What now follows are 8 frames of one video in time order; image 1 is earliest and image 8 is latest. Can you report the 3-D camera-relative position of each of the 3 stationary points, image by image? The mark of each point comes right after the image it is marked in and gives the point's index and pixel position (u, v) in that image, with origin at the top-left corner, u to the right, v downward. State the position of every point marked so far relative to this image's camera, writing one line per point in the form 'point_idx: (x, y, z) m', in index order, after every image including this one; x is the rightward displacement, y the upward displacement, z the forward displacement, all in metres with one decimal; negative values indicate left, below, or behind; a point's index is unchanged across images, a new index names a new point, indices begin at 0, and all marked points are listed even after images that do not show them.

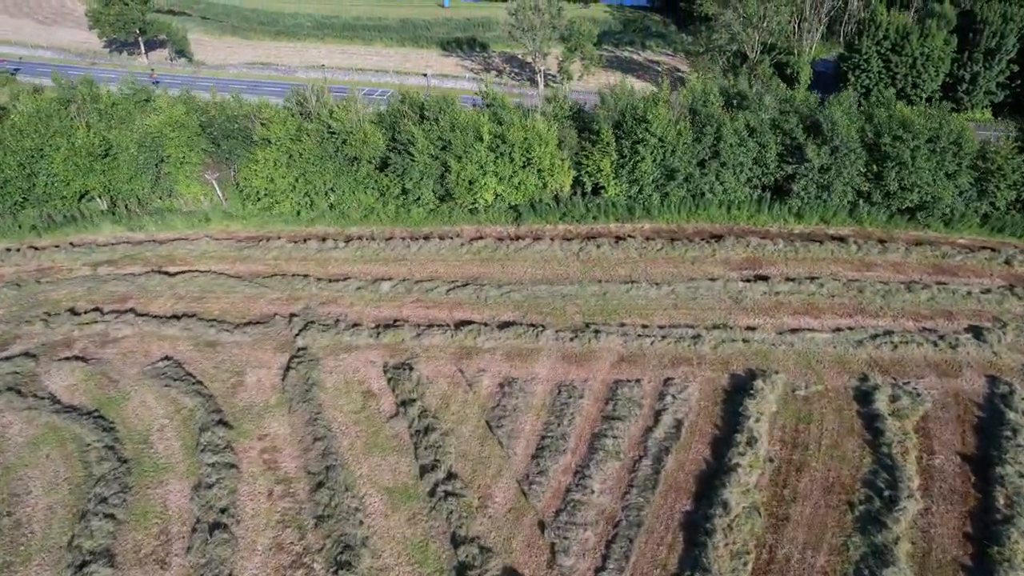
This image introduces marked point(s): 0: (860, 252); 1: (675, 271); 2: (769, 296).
0: (+9.9, +1.0, +19.7) m
1: (+4.4, +0.4, +18.9) m
2: (+6.6, -0.2, +17.9) m
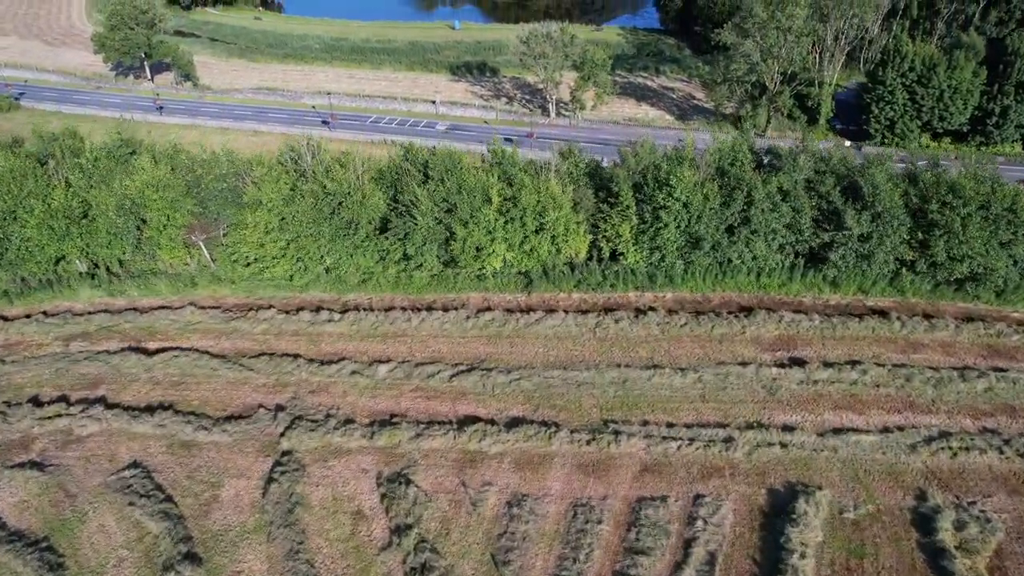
0: (+10.1, -1.1, +17.9) m
1: (+4.7, -1.6, +17.2) m
2: (+6.8, -2.3, +16.1) m
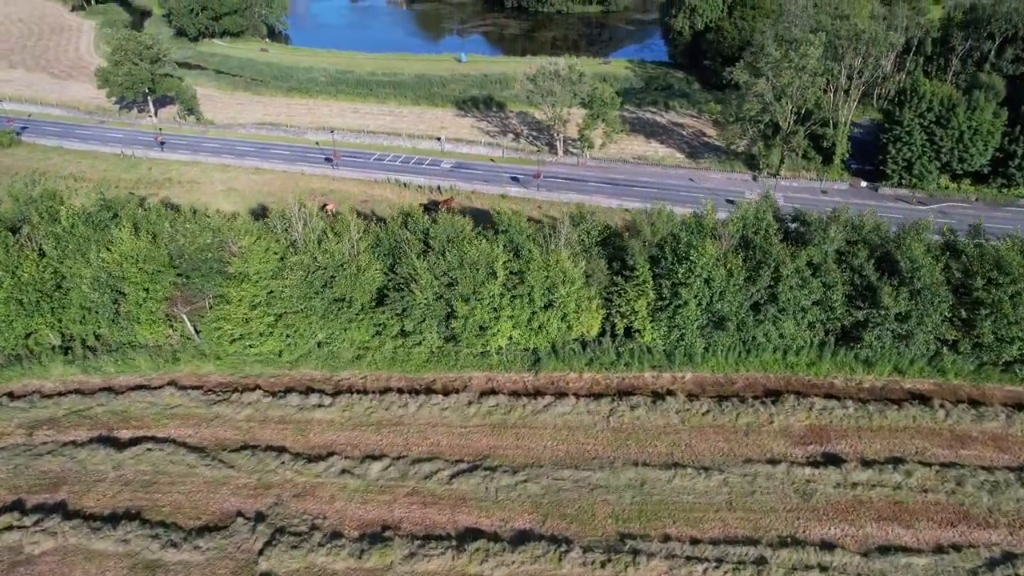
0: (+10.3, -3.1, +16.3) m
1: (+4.8, -3.6, +15.6) m
2: (+6.9, -4.2, +14.5) m
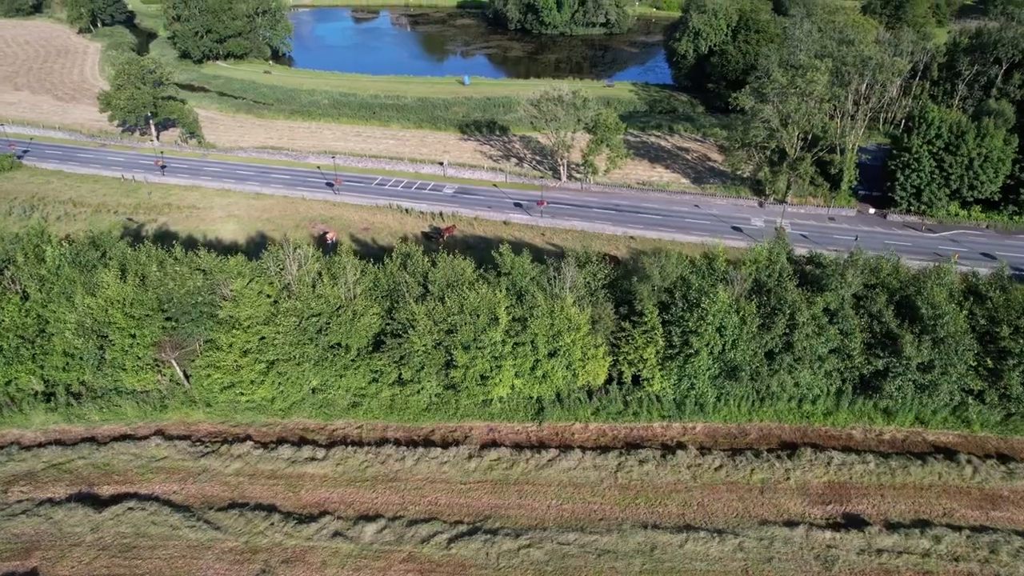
0: (+10.3, -4.2, +15.4) m
1: (+4.9, -4.7, +14.8) m
2: (+7.0, -5.3, +13.6) m
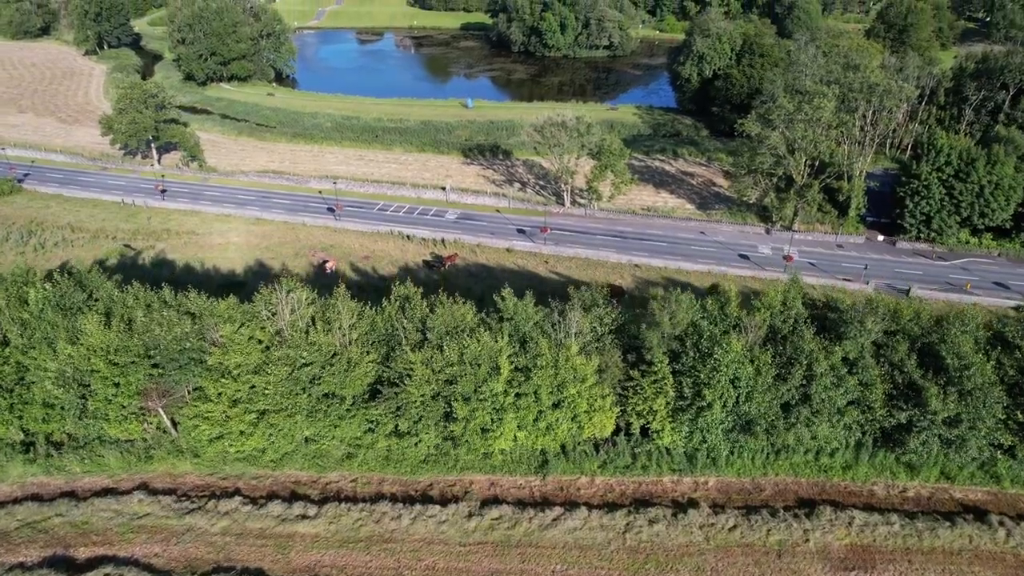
0: (+10.3, -5.3, +14.5) m
1: (+4.9, -5.7, +13.8) m
2: (+7.0, -6.3, +12.6) m
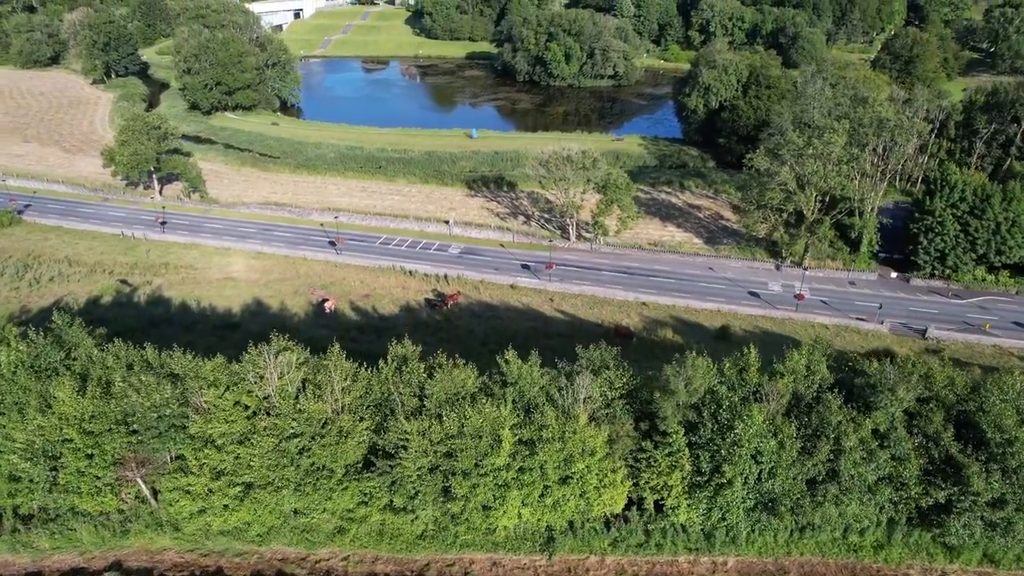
0: (+10.4, -6.6, +13.2) m
1: (+5.0, -7.0, +12.6) m
2: (+7.0, -7.5, +11.3) m
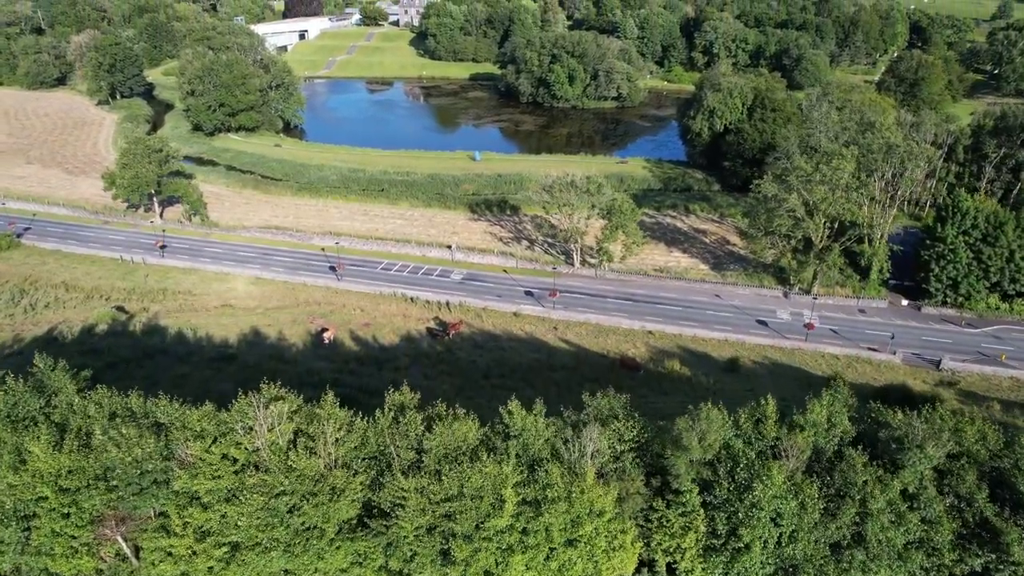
0: (+10.5, -7.6, +12.2) m
1: (+5.0, -7.9, +11.5) m
2: (+7.1, -8.4, +10.3) m
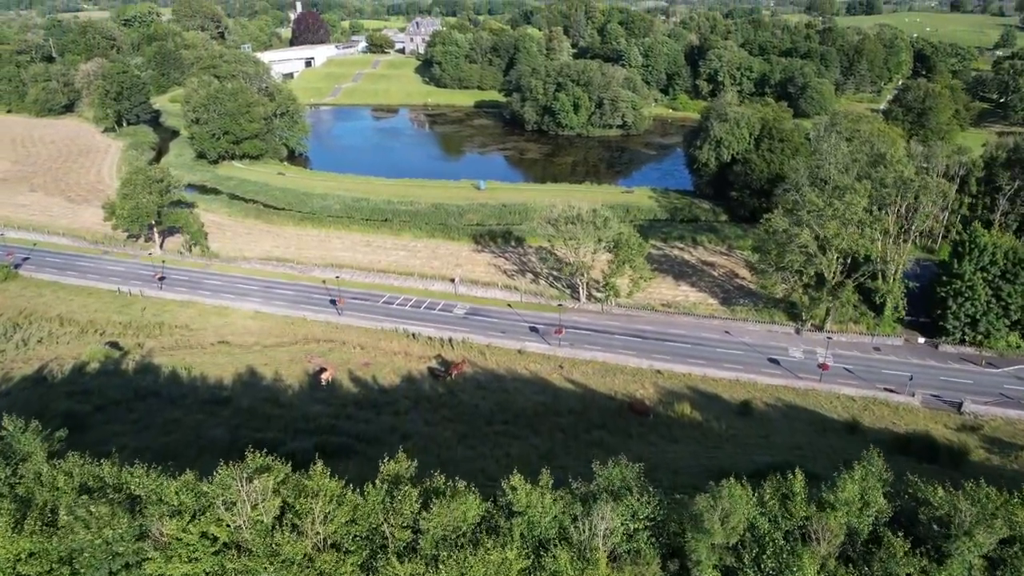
0: (+10.5, -8.7, +10.7) m
1: (+5.1, -9.1, +10.1) m
2: (+7.1, -9.5, +8.8) m
